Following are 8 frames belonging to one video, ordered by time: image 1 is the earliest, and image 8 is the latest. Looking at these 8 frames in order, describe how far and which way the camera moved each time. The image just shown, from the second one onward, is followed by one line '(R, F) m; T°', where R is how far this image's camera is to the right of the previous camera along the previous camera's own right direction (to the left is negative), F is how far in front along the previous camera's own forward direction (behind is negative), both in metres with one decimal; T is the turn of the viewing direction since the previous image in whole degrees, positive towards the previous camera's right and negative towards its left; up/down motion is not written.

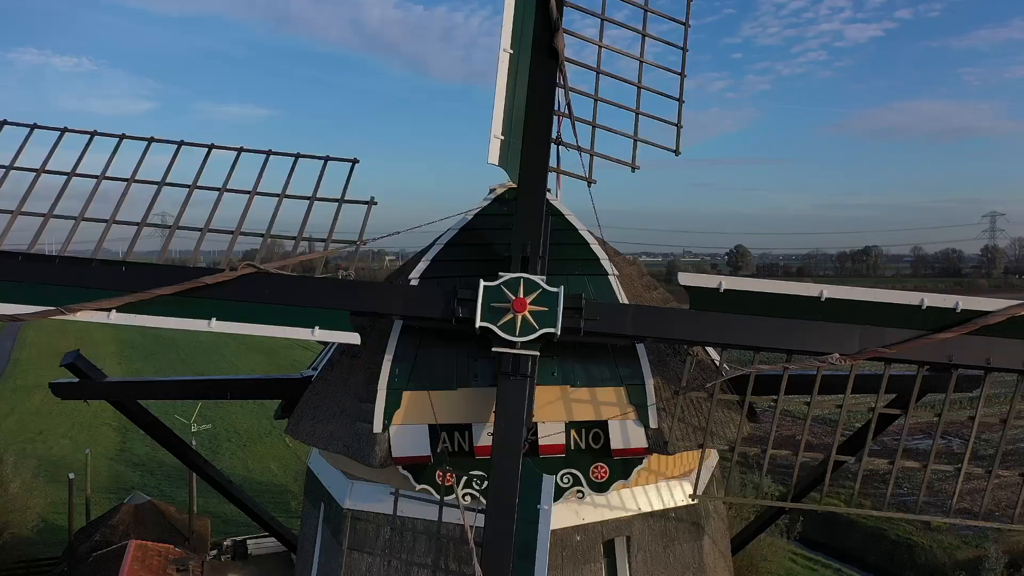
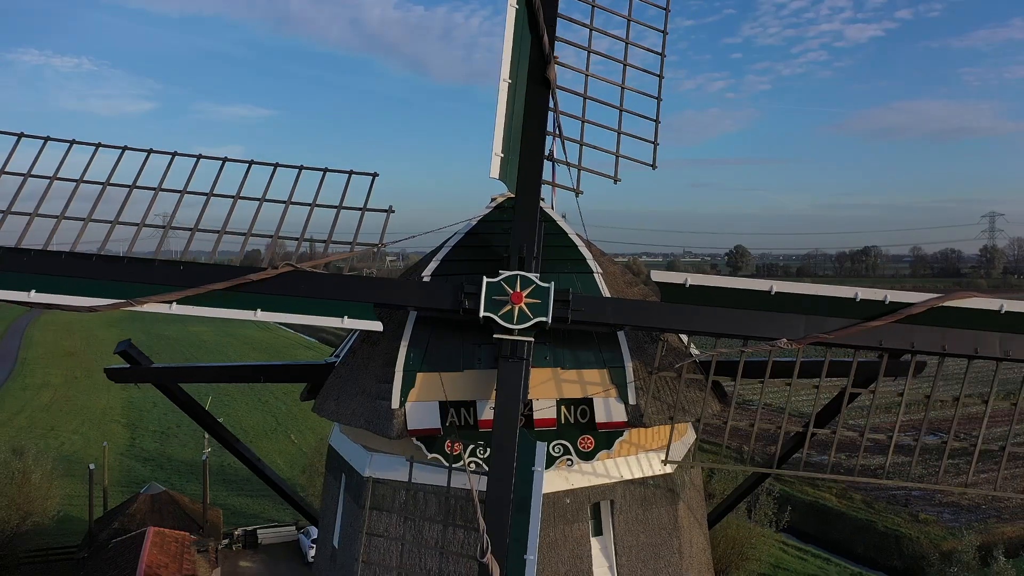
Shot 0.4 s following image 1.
(0.0, -0.5) m; 0°
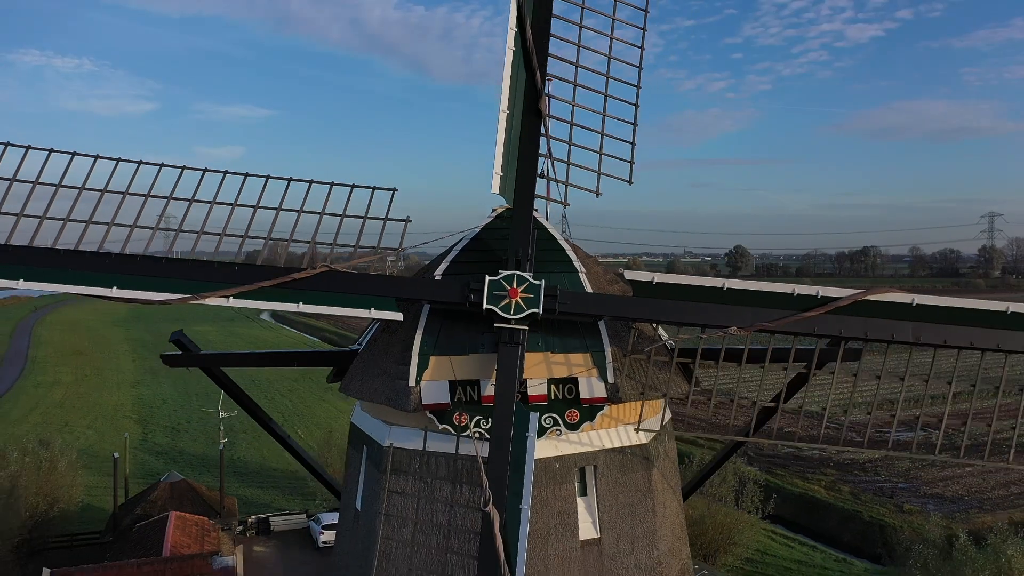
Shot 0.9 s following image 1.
(0.0, -0.7) m; 0°
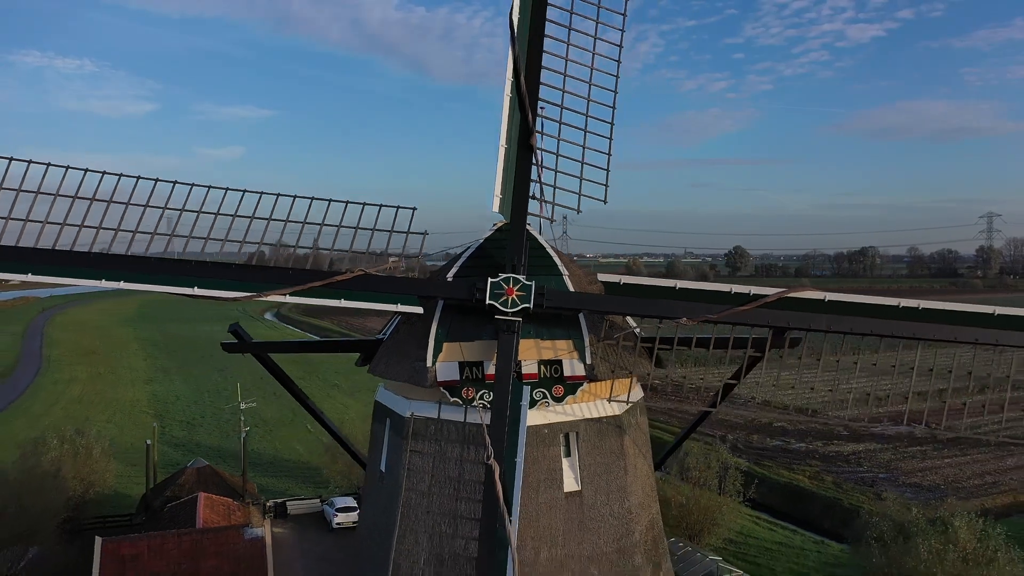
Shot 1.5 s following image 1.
(0.0, -1.1) m; 0°
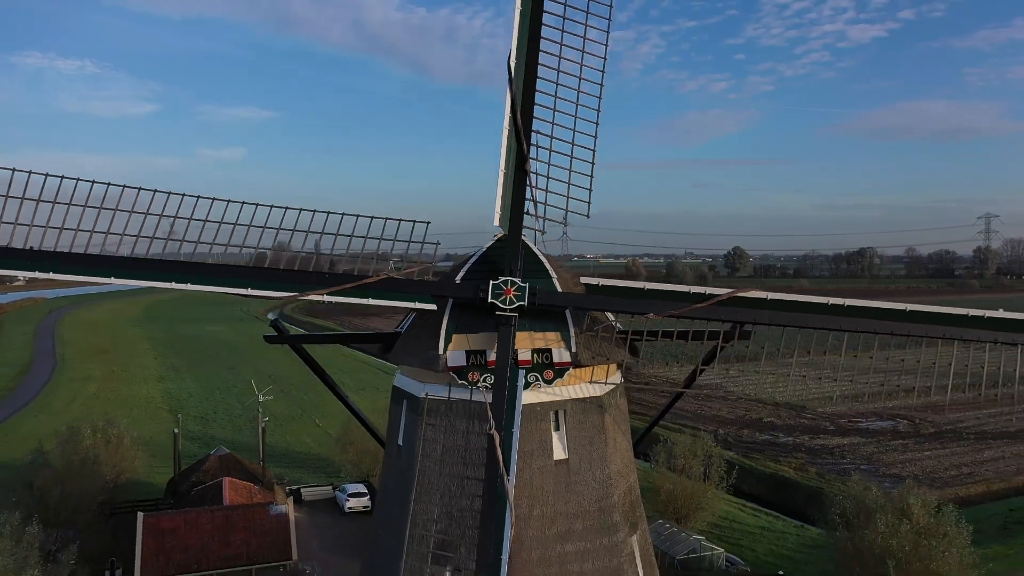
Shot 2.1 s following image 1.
(0.0, -1.2) m; 0°
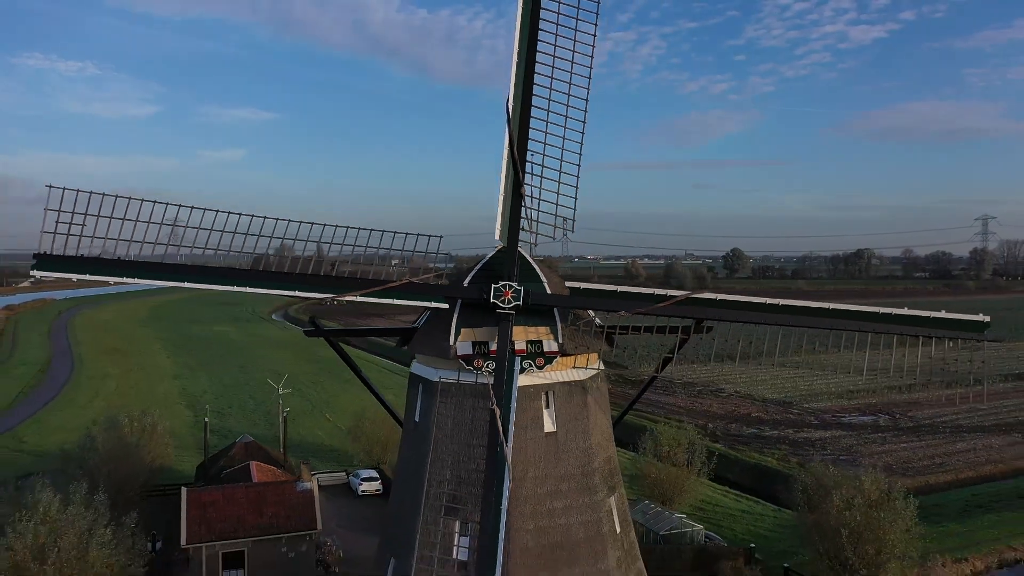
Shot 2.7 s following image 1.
(0.0, -1.5) m; 0°
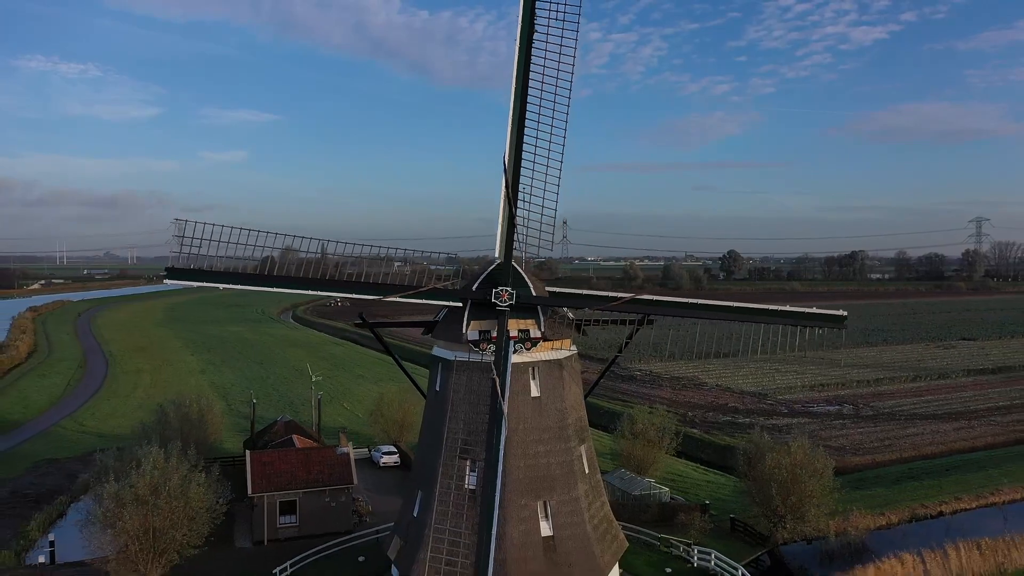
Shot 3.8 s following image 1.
(+0.1, -3.2) m; 0°
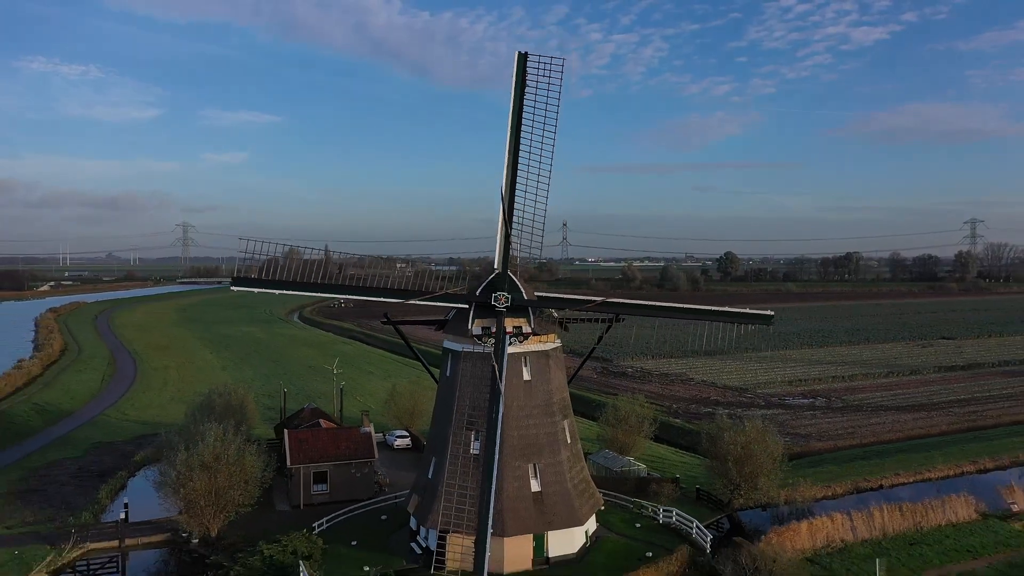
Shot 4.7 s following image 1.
(+0.1, -2.9) m; 0°
